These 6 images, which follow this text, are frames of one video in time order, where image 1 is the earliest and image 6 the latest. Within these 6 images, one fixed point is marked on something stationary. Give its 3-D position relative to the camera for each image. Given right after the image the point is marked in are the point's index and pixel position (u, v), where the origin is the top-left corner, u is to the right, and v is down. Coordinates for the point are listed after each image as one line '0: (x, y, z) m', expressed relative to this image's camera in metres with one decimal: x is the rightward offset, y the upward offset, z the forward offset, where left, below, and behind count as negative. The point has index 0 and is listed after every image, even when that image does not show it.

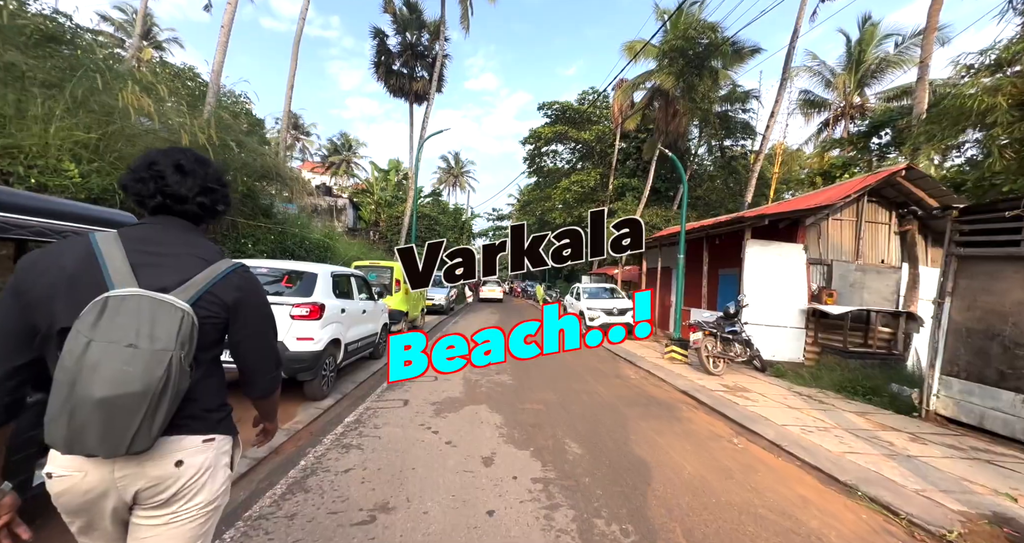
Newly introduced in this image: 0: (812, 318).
0: (+6.0, -0.9, +8.7) m
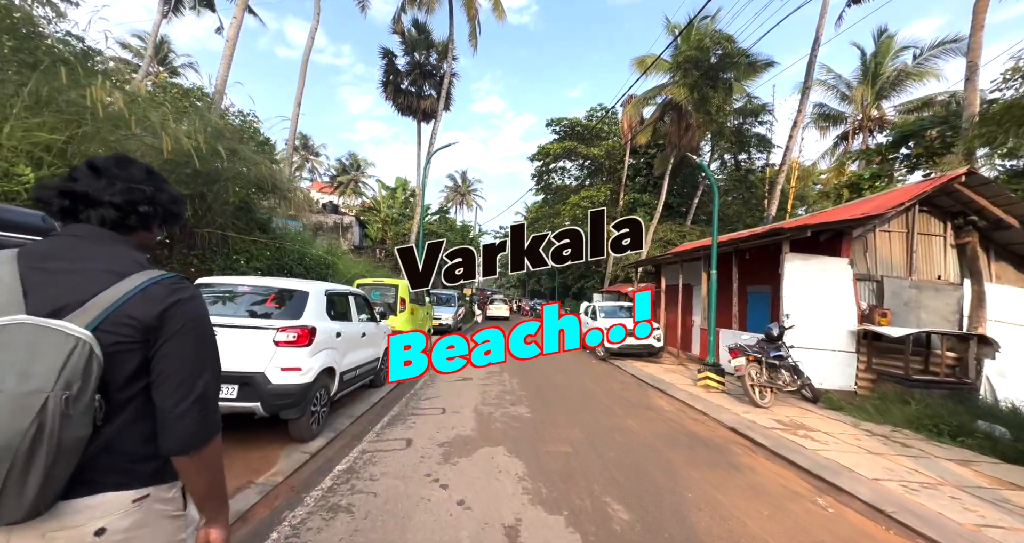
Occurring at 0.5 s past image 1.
0: (+6.3, -1.2, +7.8) m
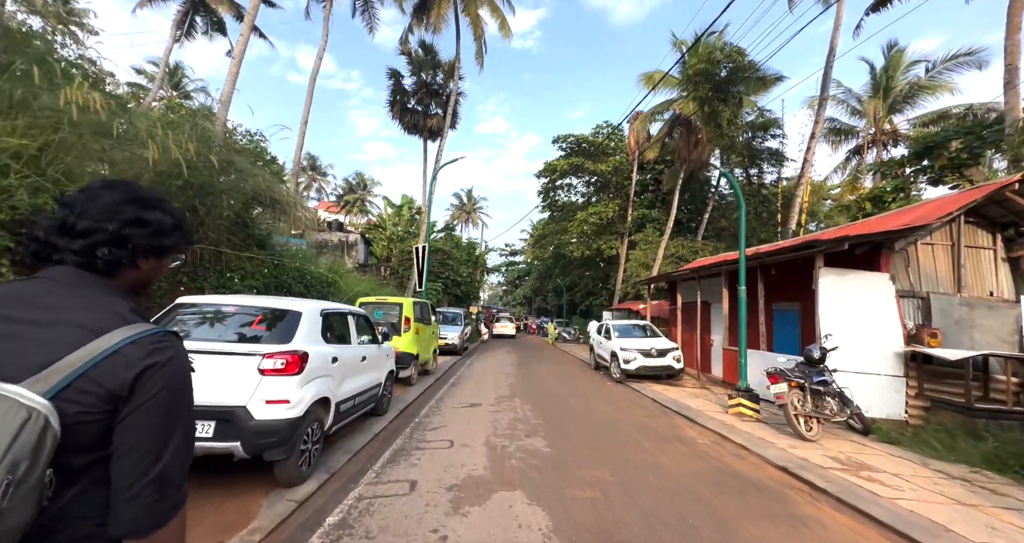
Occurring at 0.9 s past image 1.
0: (+6.5, -1.5, +7.1) m
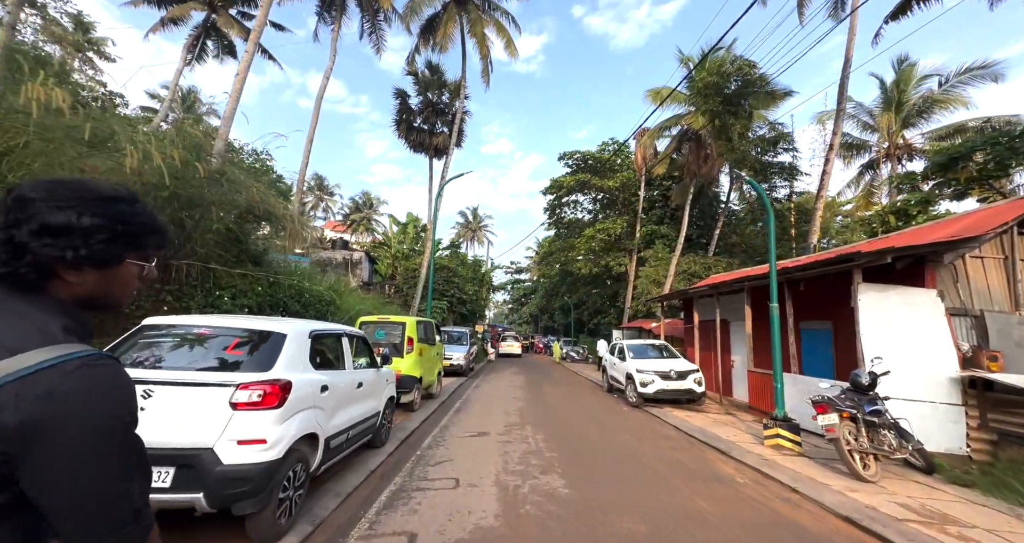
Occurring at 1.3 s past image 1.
0: (+6.7, -1.7, +6.3) m
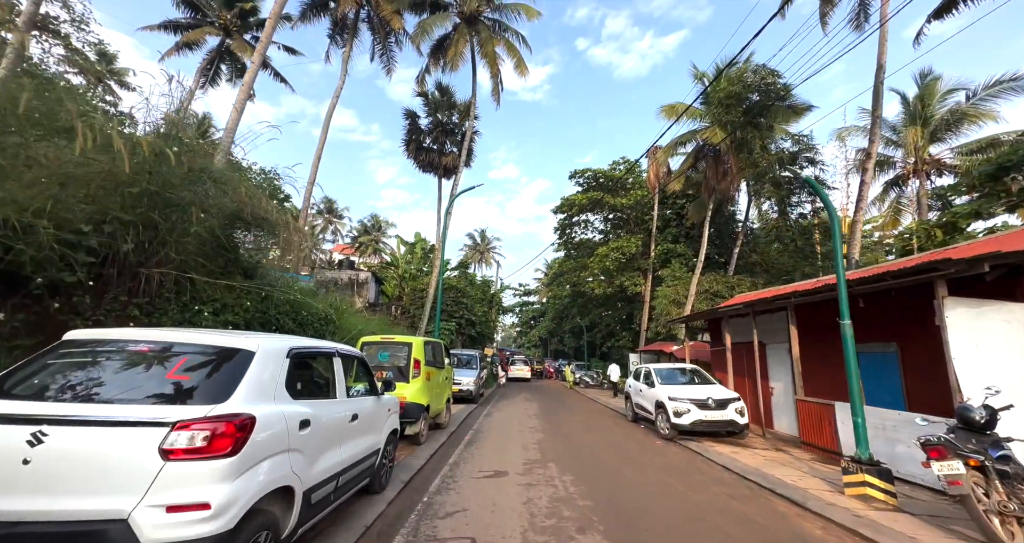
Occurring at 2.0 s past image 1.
0: (+7.0, -1.8, +5.1) m
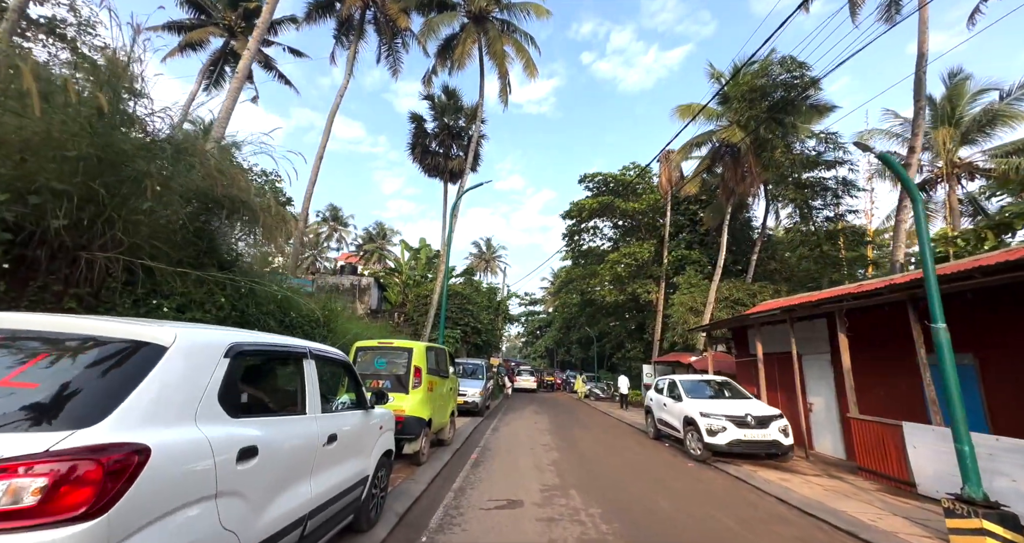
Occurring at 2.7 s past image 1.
0: (+7.2, -1.7, +3.9) m
